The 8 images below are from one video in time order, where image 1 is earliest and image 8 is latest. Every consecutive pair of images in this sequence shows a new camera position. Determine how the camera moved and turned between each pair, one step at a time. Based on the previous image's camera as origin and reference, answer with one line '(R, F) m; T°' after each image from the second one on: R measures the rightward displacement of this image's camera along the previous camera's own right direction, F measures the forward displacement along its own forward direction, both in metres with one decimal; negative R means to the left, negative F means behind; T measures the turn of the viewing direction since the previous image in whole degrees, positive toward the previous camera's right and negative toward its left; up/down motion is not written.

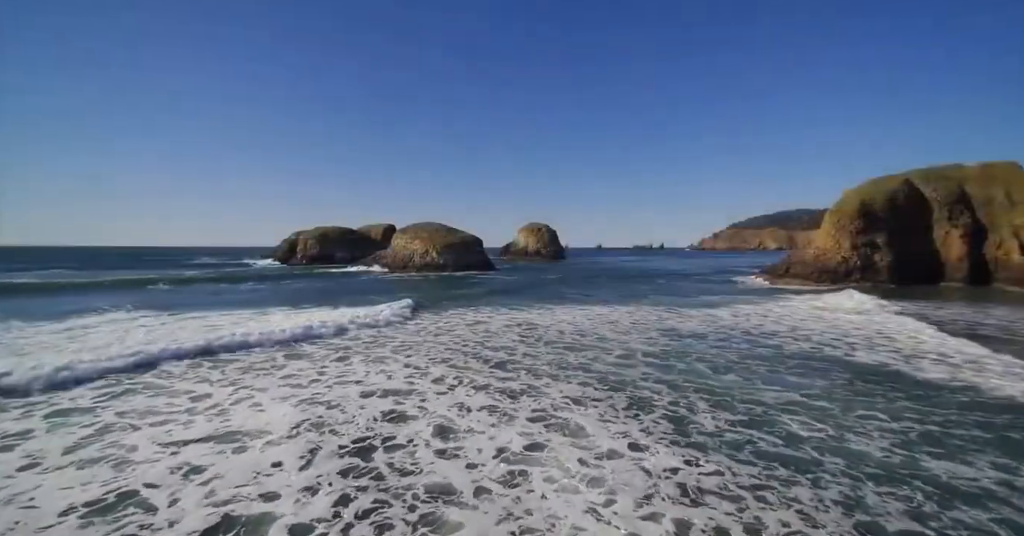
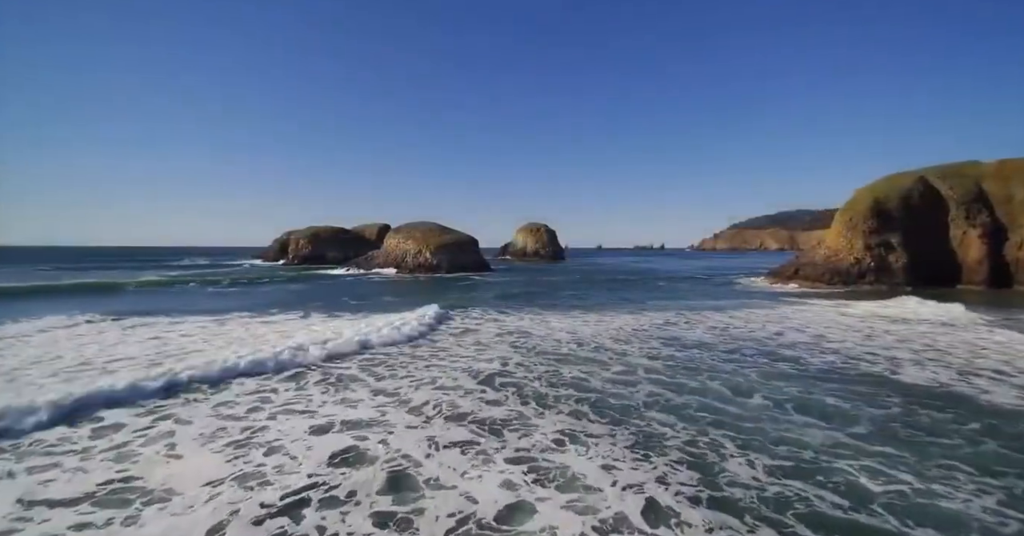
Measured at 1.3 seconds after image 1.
(+0.2, +1.7) m; 0°
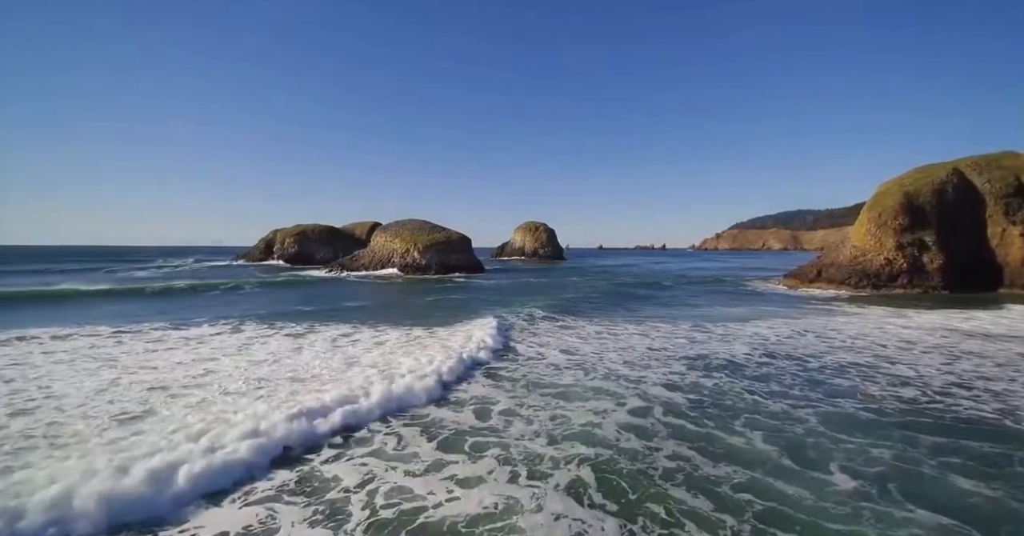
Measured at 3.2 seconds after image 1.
(+0.4, +3.2) m; 0°
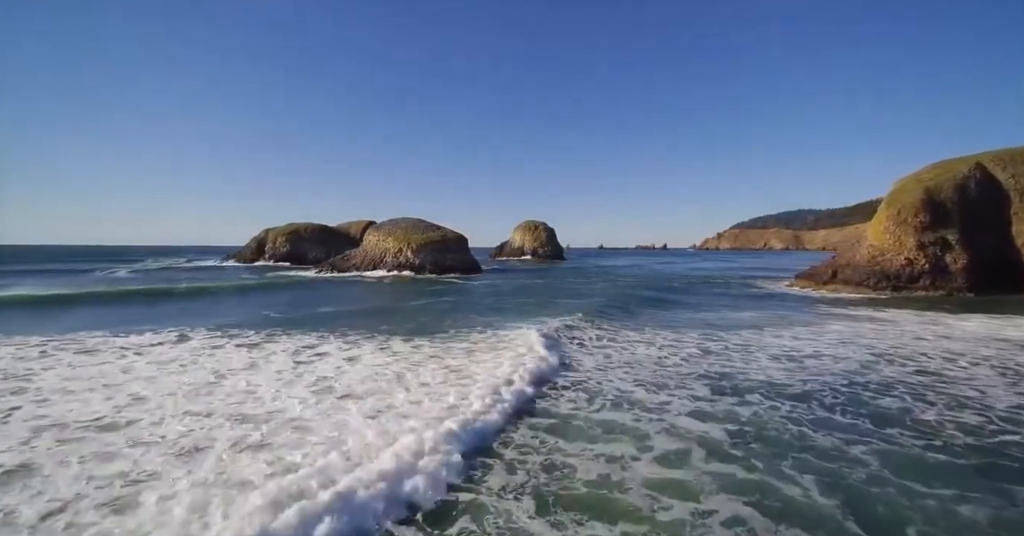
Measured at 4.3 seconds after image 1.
(+0.2, +1.7) m; 0°
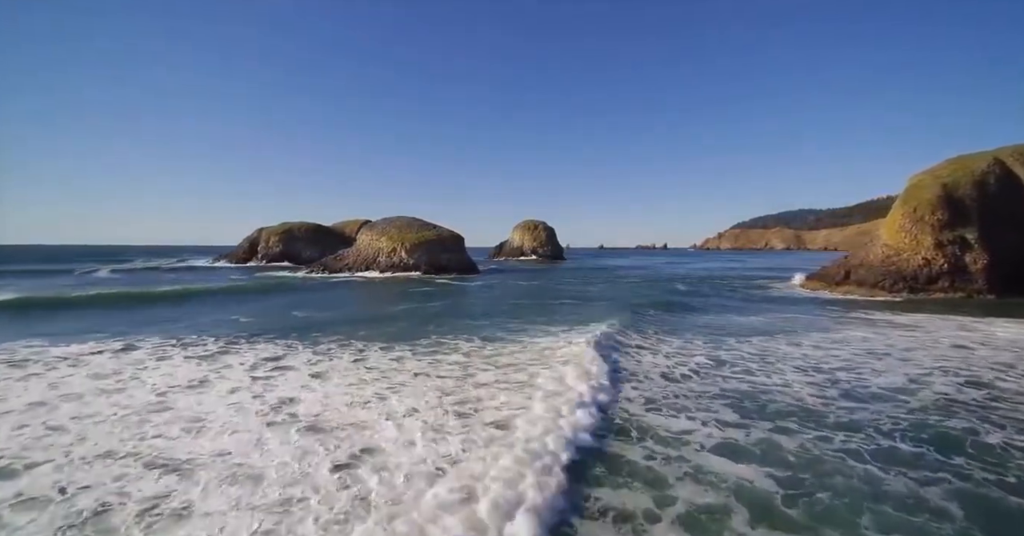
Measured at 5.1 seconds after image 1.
(+0.2, +1.4) m; 0°
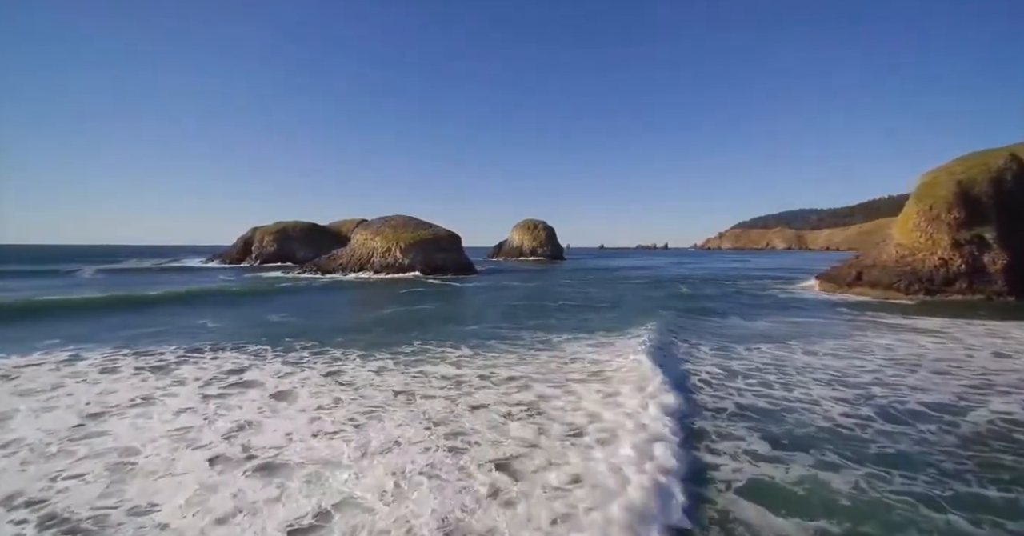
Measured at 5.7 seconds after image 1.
(+0.1, +1.1) m; 0°
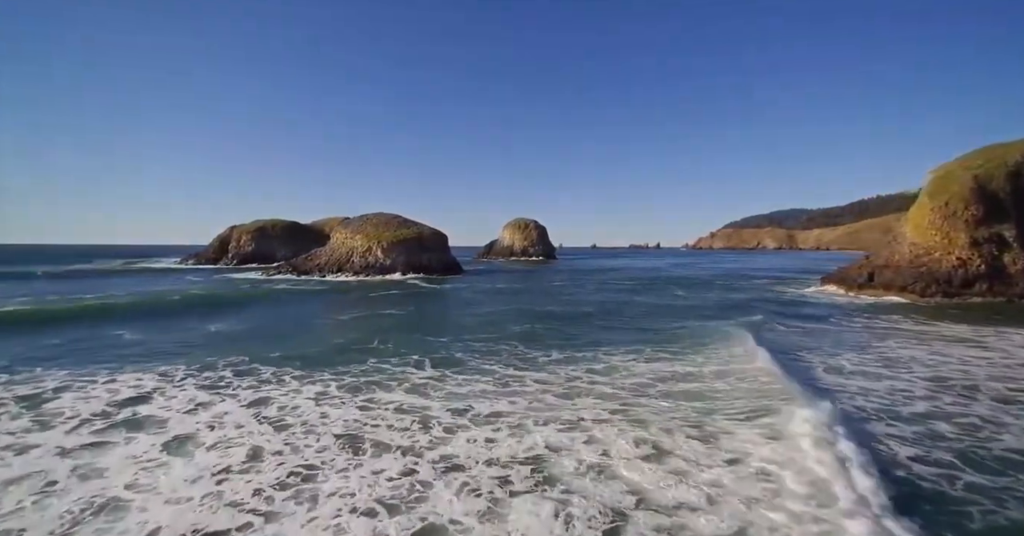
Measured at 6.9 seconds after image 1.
(+0.2, +2.0) m; +1°
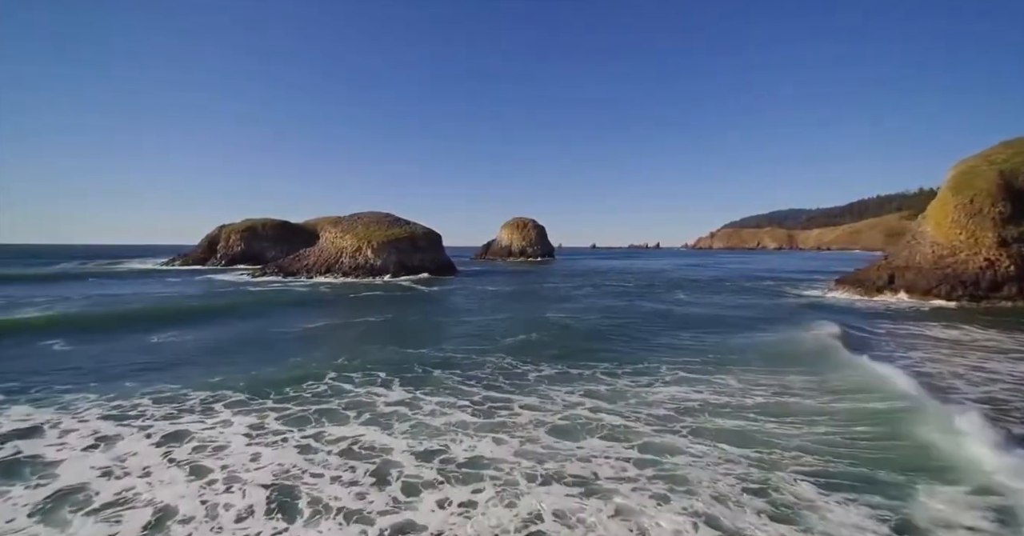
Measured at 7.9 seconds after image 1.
(+0.1, +1.6) m; 0°
